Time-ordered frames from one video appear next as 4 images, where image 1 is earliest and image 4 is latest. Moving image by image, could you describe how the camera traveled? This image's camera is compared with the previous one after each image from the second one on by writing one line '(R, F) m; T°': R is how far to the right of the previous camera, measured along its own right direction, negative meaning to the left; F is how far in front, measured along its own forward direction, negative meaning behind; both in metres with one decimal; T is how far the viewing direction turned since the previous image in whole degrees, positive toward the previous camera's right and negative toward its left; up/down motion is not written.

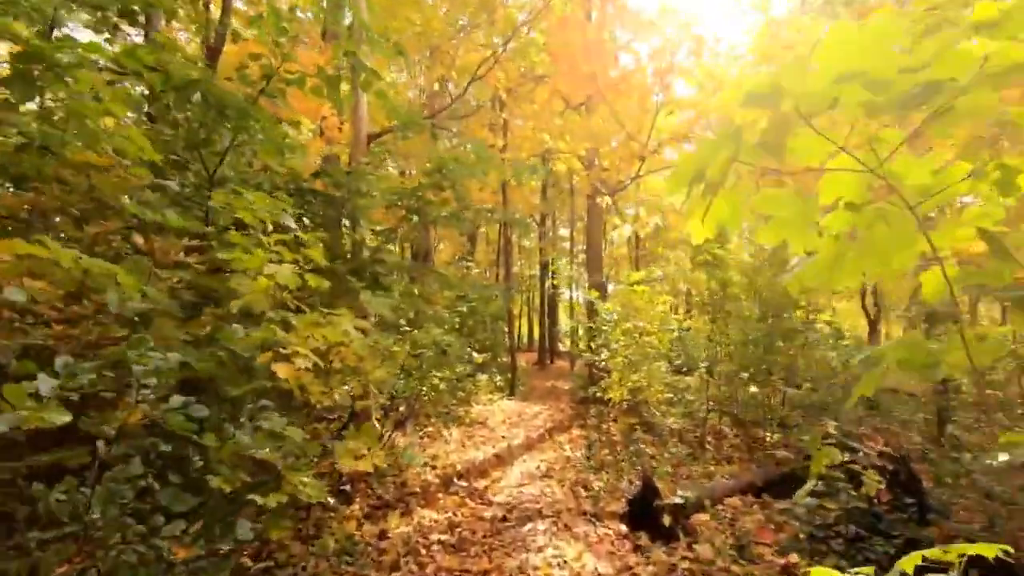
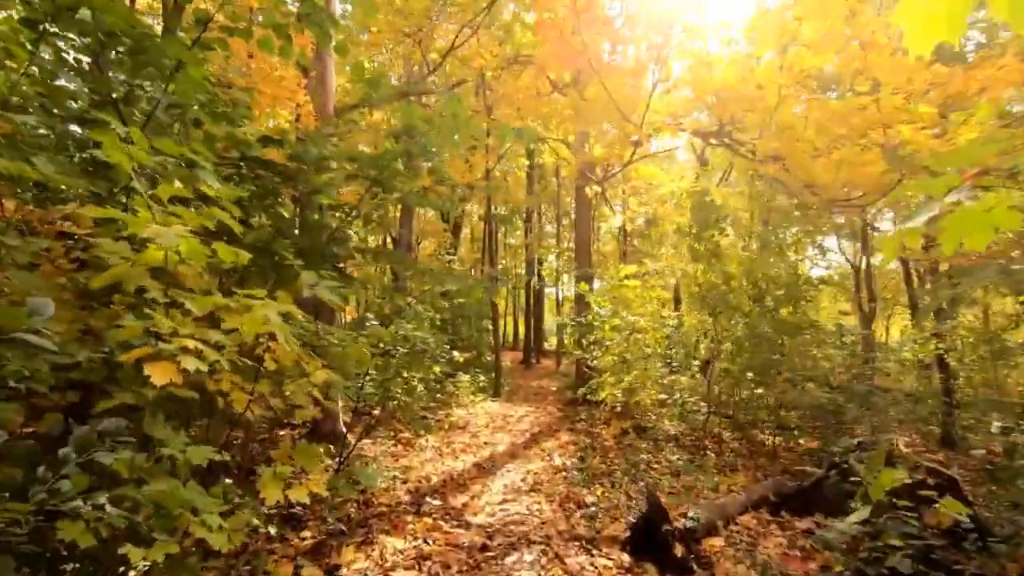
(0.0, +0.6) m; +2°
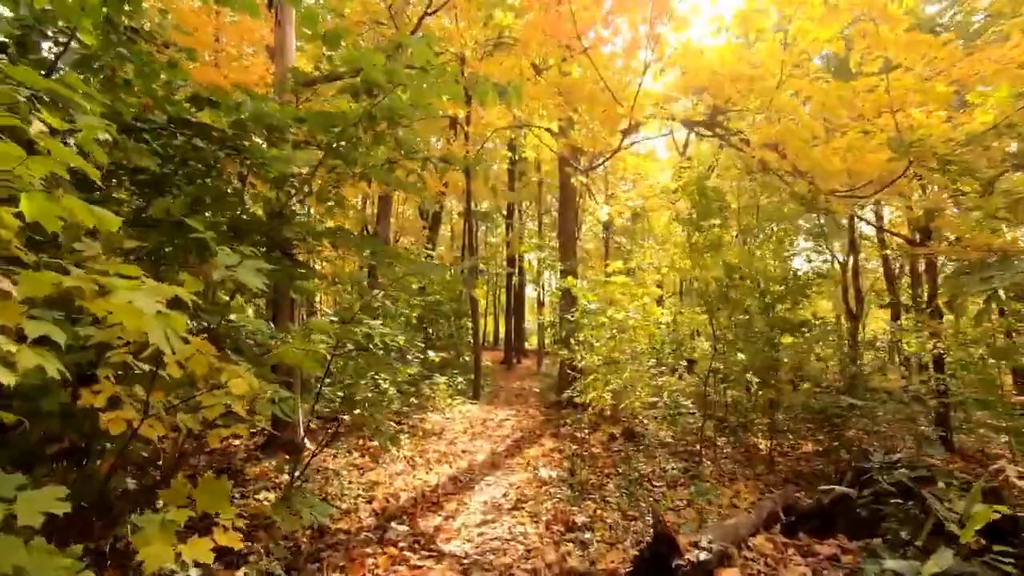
(0.0, +0.5) m; +2°
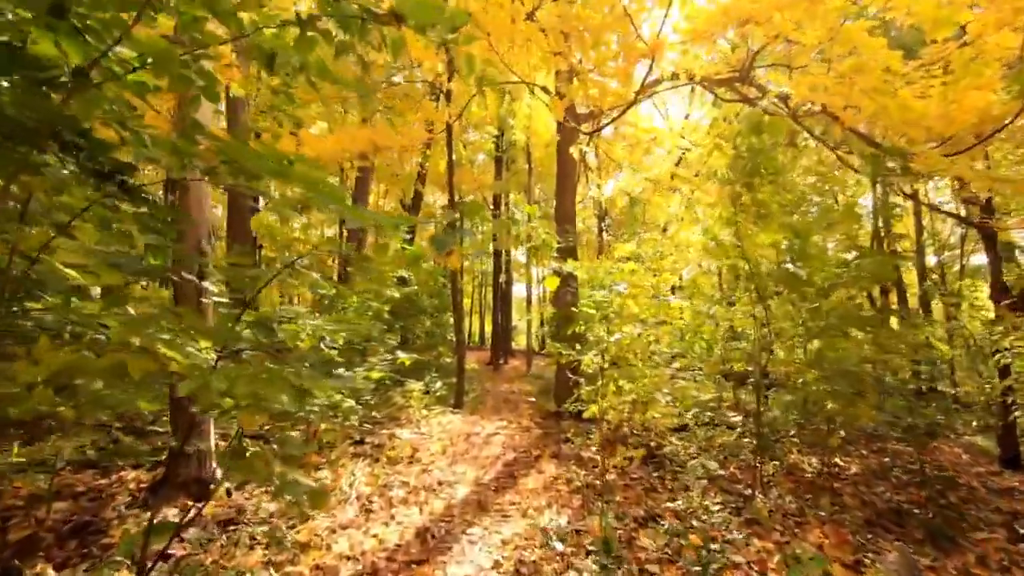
(0.0, +1.3) m; +1°
